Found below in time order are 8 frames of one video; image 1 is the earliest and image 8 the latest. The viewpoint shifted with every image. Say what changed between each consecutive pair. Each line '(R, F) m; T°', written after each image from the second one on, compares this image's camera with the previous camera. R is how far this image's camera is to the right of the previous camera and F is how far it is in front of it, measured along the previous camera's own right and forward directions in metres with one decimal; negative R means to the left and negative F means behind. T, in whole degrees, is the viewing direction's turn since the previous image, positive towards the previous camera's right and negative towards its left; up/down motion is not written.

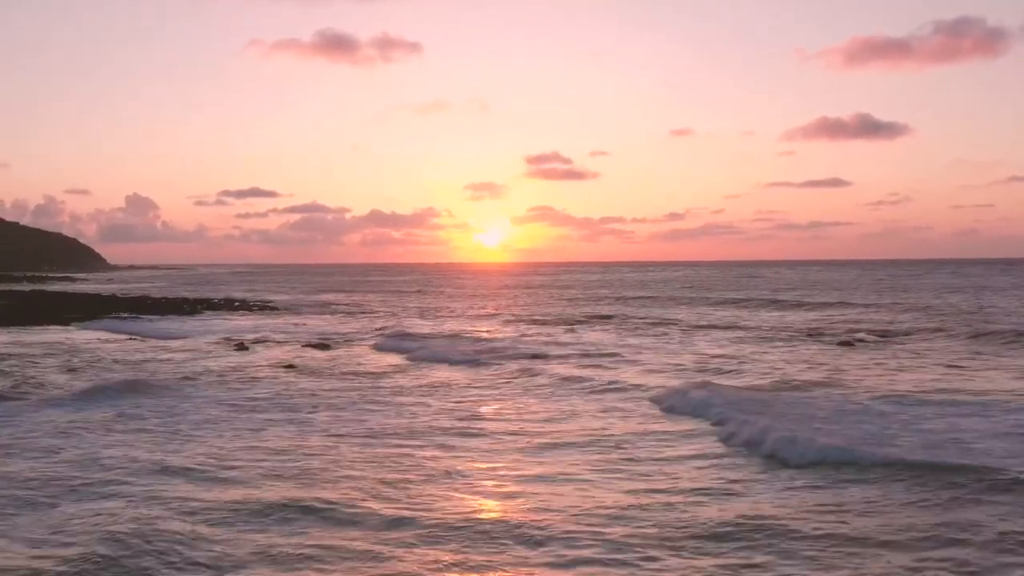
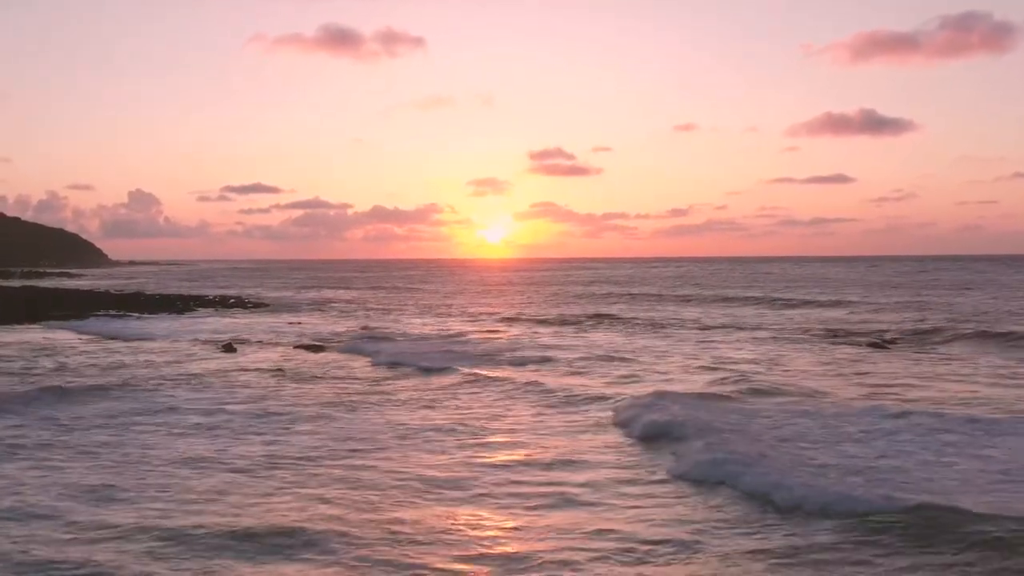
(-0.1, +1.9) m; 0°
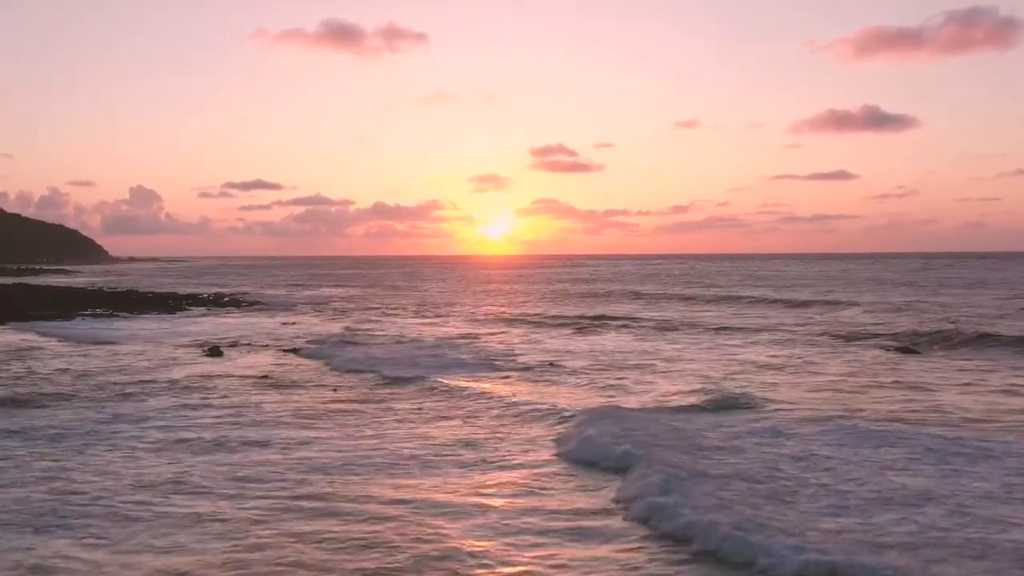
(-0.1, +1.8) m; 0°
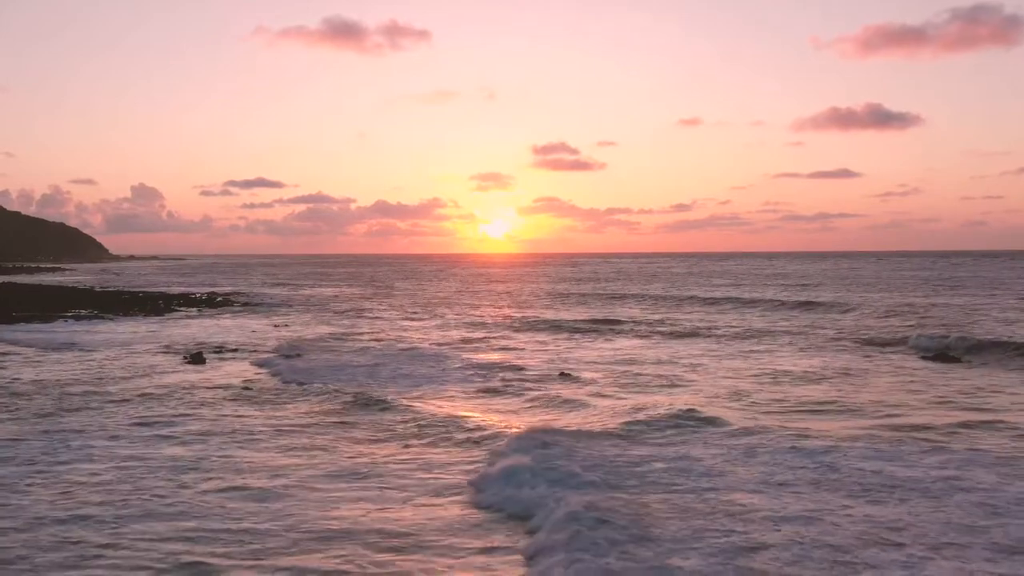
(-0.1, +2.0) m; 0°
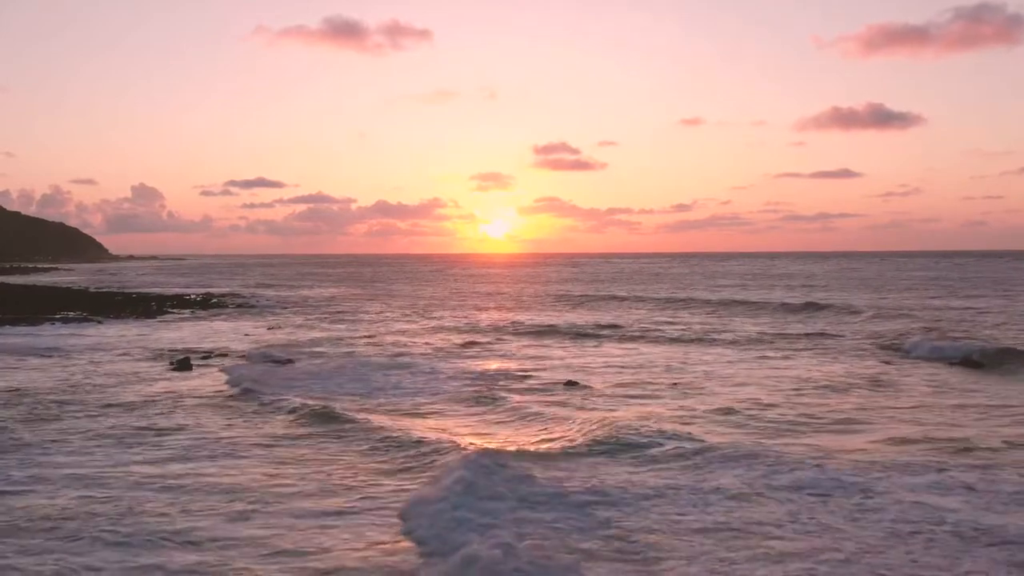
(-0.1, +1.3) m; 0°
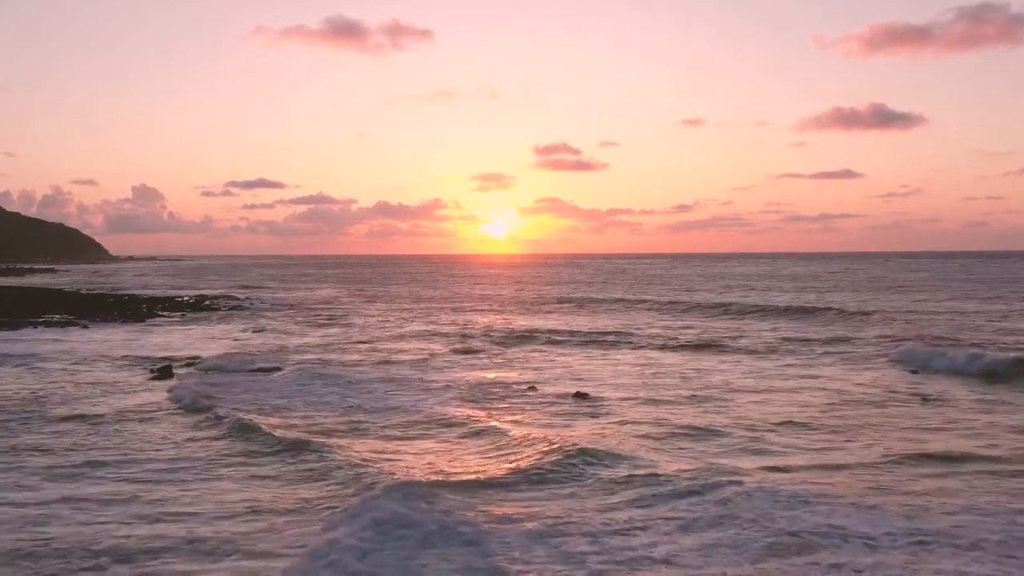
(-0.1, +1.7) m; 0°
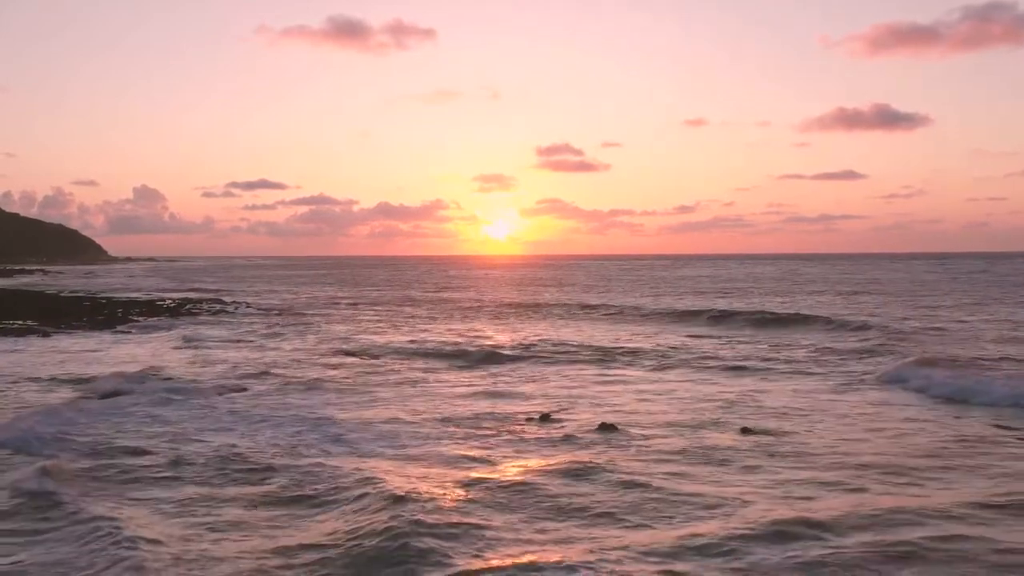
(-0.2, +3.6) m; 0°
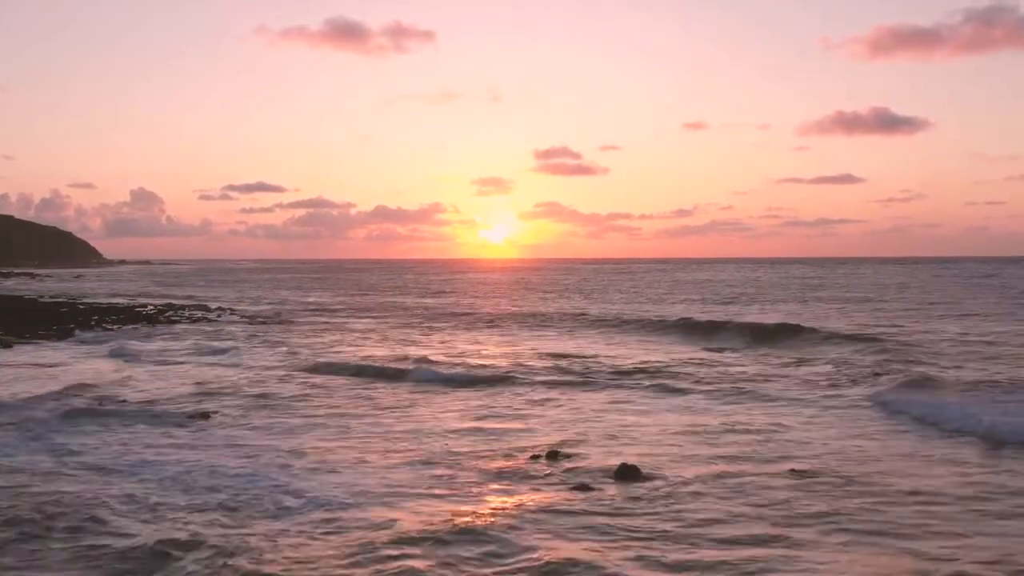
(-0.1, +2.7) m; 0°
